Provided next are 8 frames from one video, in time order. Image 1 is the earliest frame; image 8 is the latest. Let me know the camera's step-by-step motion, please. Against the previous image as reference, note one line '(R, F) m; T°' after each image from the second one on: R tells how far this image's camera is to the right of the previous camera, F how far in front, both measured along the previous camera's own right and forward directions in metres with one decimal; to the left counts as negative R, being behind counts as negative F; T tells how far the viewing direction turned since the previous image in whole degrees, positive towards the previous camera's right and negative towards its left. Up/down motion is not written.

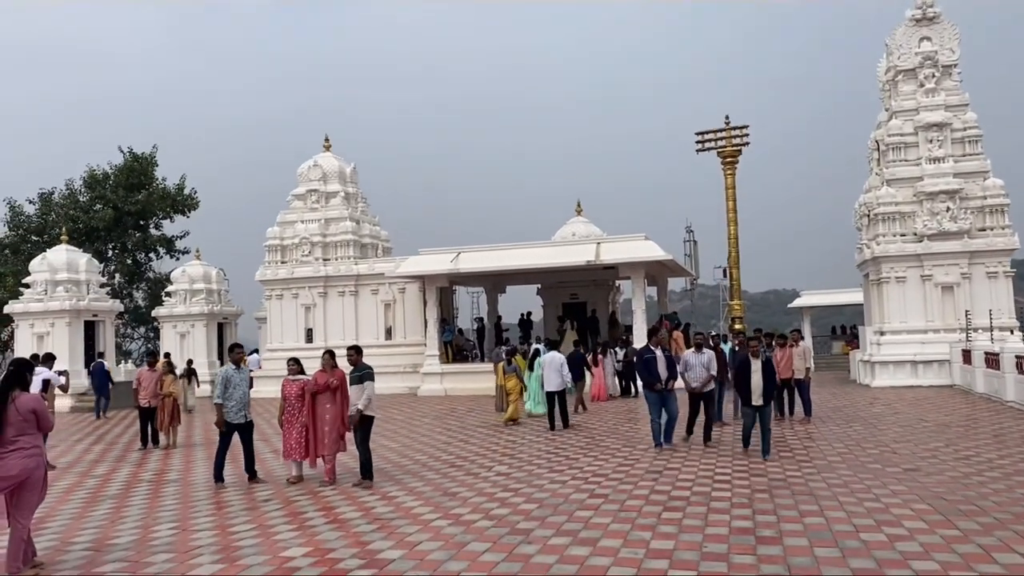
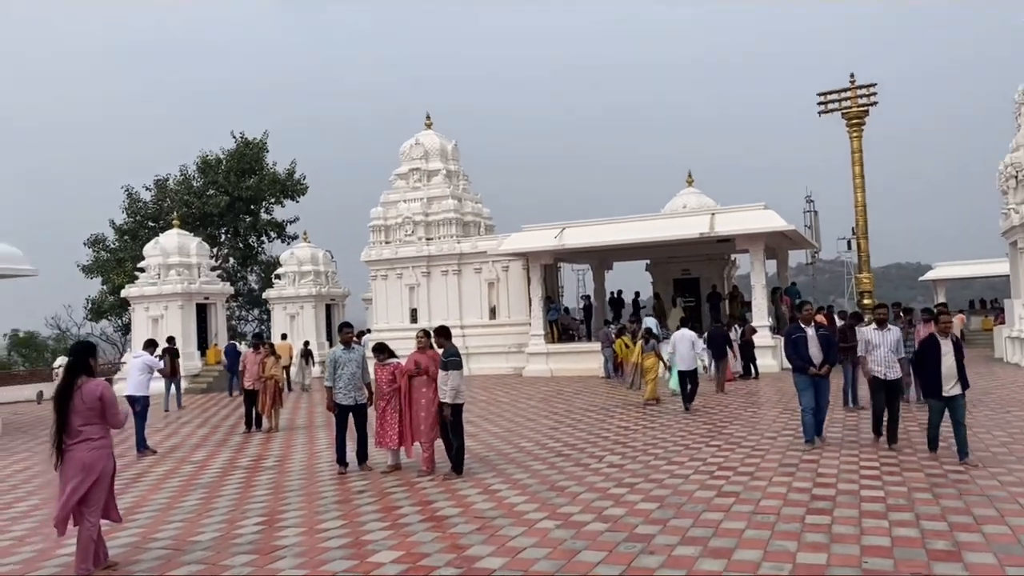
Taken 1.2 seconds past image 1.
(-0.1, +0.9) m; -7°
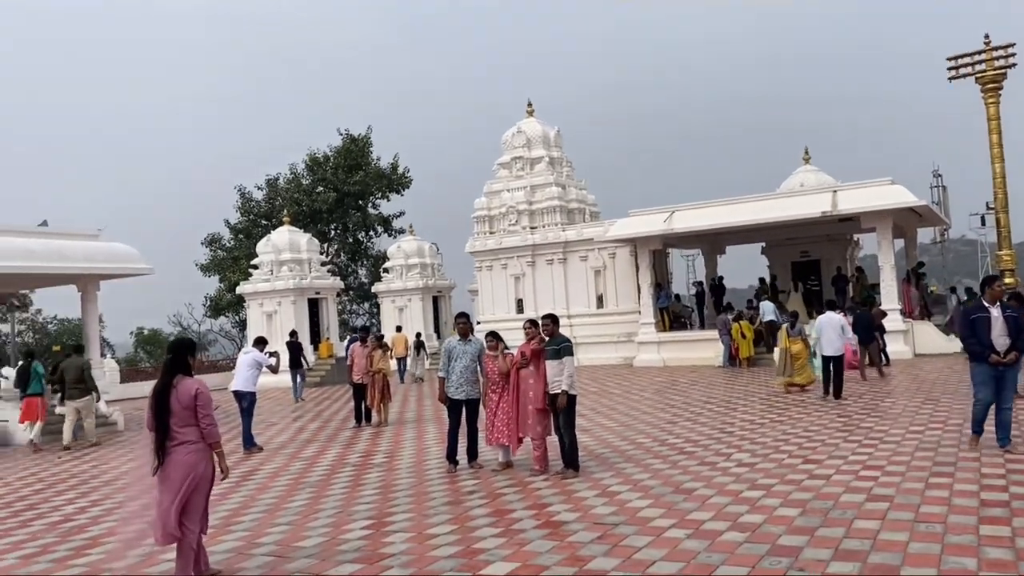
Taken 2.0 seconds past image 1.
(-0.1, +0.5) m; -7°
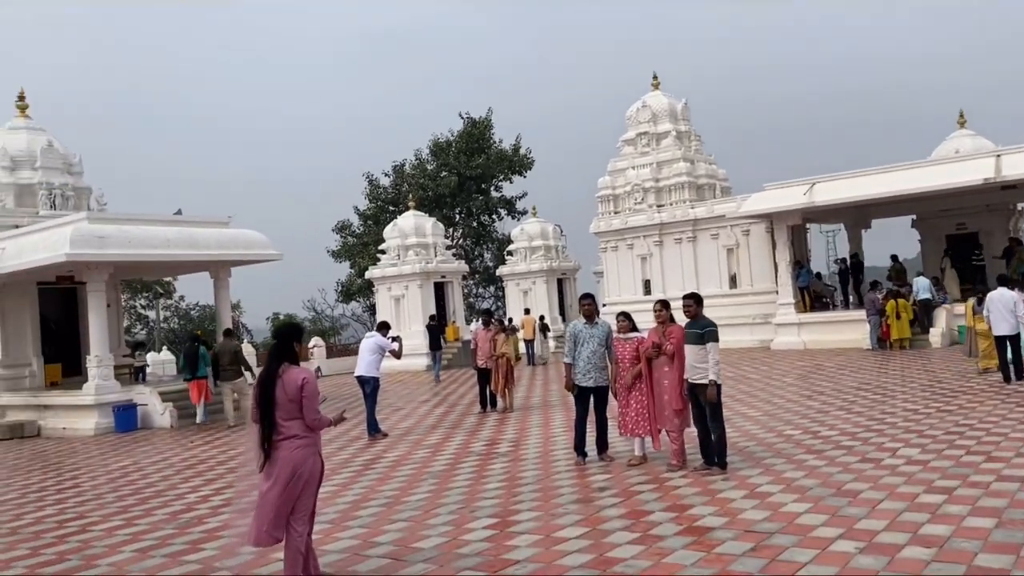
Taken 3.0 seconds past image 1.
(-0.1, +0.6) m; -8°
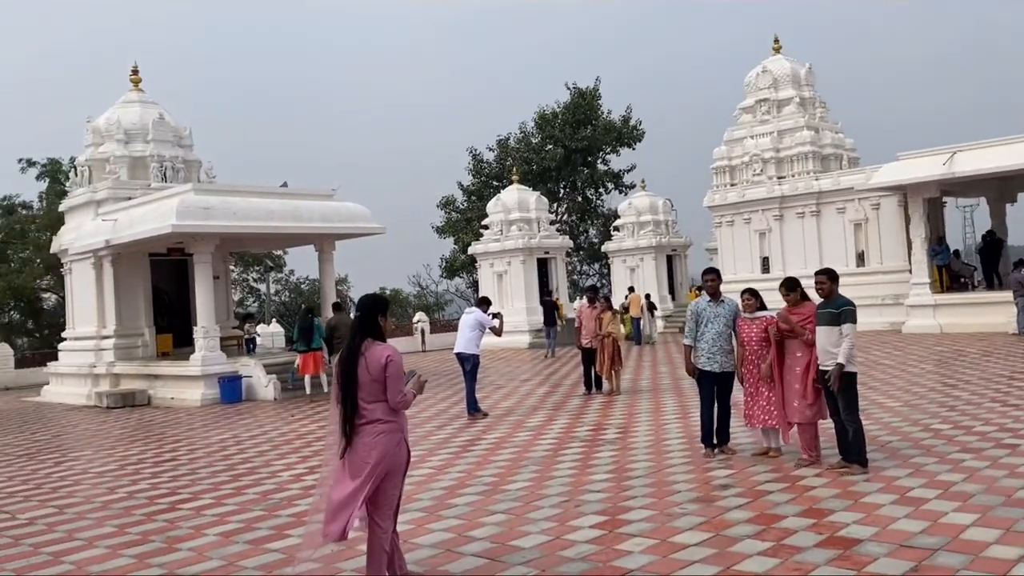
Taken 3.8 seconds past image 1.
(0.0, +0.6) m; -7°
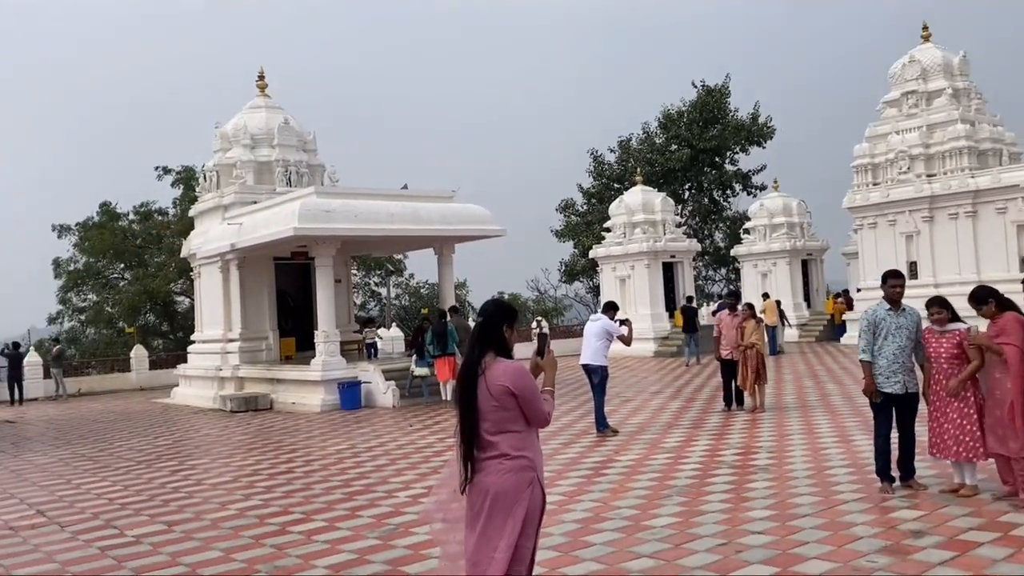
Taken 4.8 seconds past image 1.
(-0.2, +0.7) m; -8°
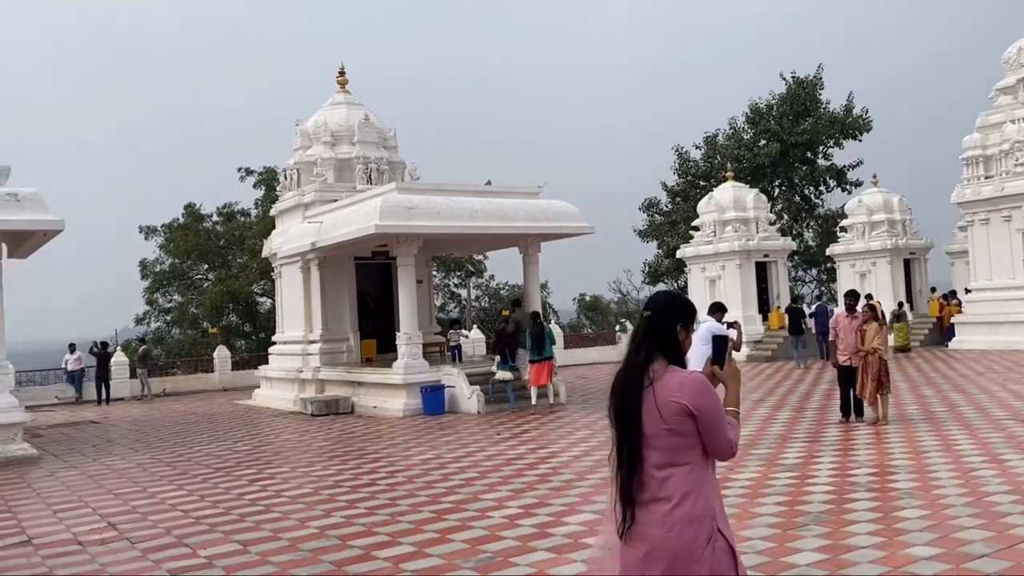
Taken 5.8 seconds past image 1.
(-0.2, +0.7) m; -5°
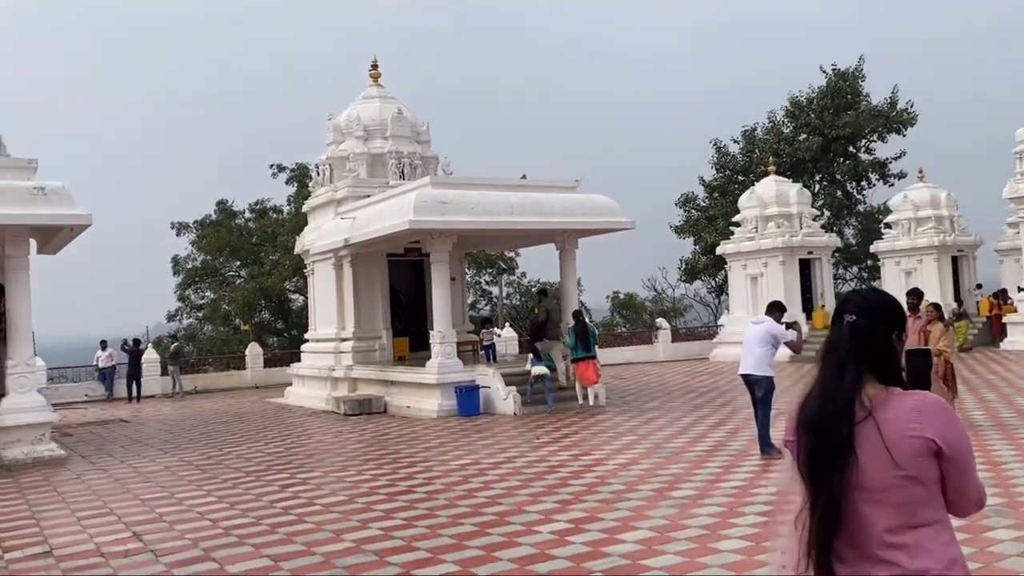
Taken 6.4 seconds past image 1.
(-0.1, +0.4) m; -2°
